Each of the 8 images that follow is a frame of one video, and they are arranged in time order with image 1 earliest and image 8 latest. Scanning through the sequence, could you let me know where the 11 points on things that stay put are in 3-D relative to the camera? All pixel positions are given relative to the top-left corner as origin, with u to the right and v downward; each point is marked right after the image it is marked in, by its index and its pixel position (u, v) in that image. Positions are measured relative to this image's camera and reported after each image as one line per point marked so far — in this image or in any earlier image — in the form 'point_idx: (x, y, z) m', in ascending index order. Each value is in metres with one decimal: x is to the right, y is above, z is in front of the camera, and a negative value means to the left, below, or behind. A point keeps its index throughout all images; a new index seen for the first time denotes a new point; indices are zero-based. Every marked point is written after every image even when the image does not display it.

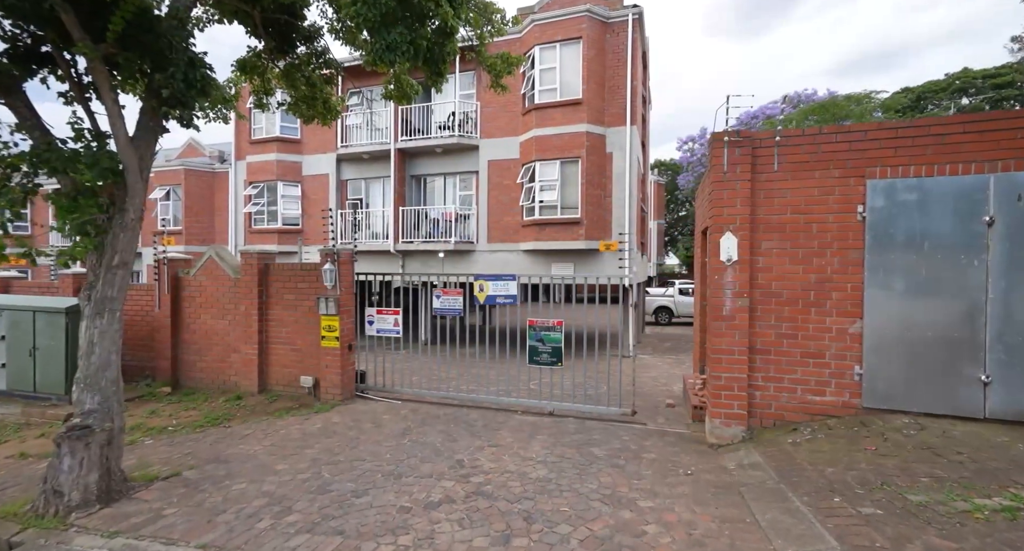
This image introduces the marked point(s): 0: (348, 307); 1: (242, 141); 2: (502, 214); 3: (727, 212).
0: (-2.4, -0.5, +6.8) m
1: (-9.2, +4.6, +16.0) m
2: (-0.3, +1.8, +13.8) m
3: (+2.2, +0.7, +4.9) m
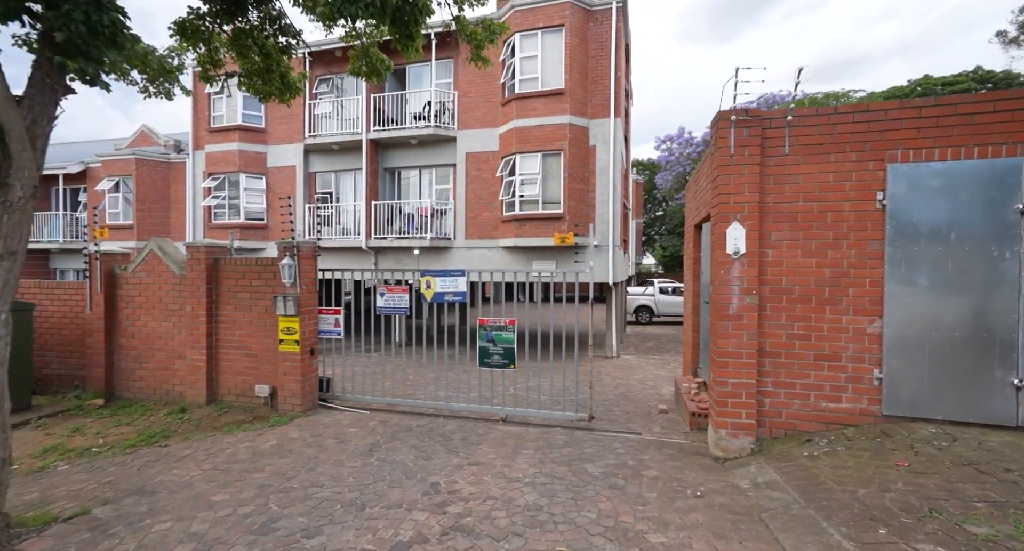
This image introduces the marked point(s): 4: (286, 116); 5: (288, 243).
0: (-2.6, -0.4, +6.1) m
1: (-9.9, +4.7, +15.0) m
2: (-0.9, +1.9, +13.2) m
3: (+2.1, +0.7, +4.4) m
4: (-7.0, +5.0, +14.7) m
5: (-2.7, +0.4, +5.9) m
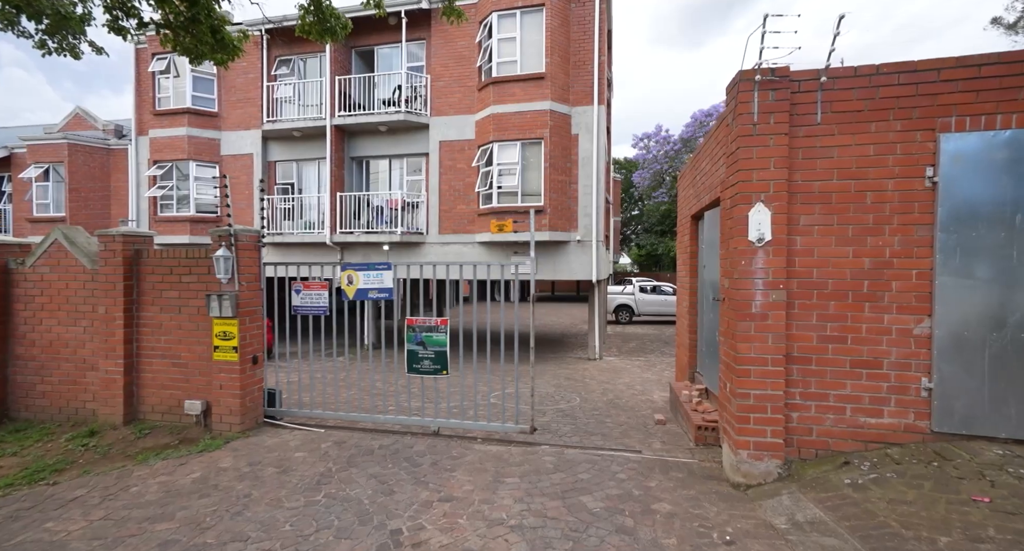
0: (-2.9, -0.3, +5.2) m
1: (-10.6, +4.7, +13.6) m
2: (-1.5, +1.9, +12.4) m
3: (+1.9, +0.8, +3.7) m
4: (-7.7, +5.0, +13.5) m
5: (-3.0, +0.5, +4.9) m
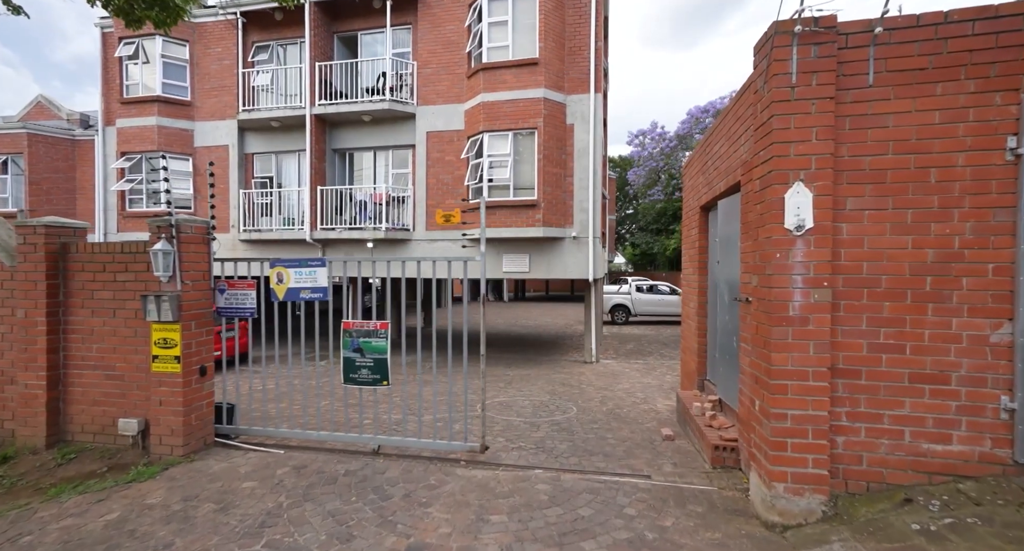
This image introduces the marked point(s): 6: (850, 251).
0: (-3.0, -0.3, +4.5) m
1: (-10.8, +4.7, +12.8) m
2: (-1.7, +1.9, +11.7) m
3: (+1.8, +0.8, +3.0) m
4: (-7.9, +5.0, +12.7) m
5: (-3.1, +0.5, +4.2) m
6: (+2.2, +0.2, +3.0) m
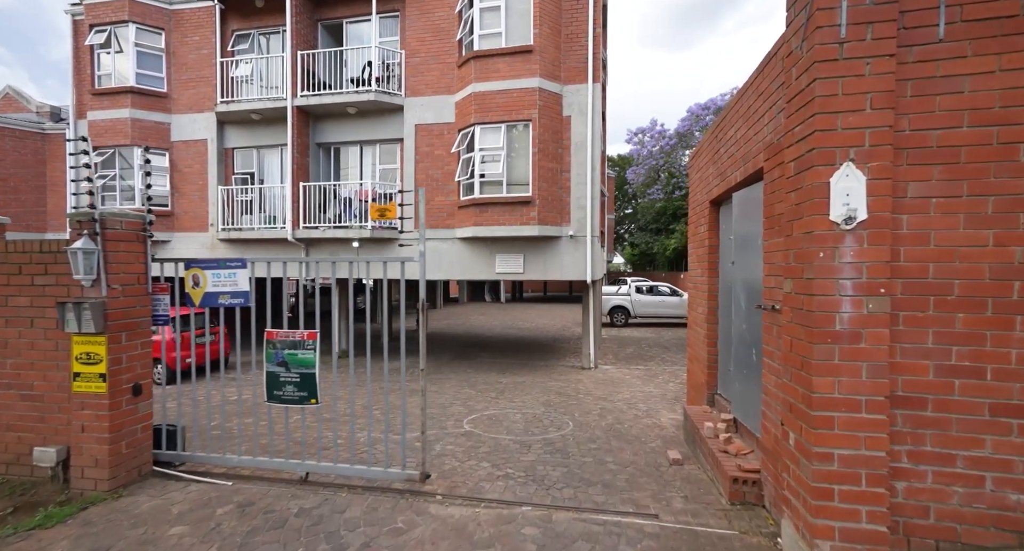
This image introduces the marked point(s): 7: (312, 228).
0: (-3.1, -0.3, +3.8) m
1: (-11.0, +4.7, +12.1) m
2: (-1.8, +1.9, +11.0) m
3: (+1.7, +0.8, +2.4) m
4: (-8.1, +5.0, +12.1) m
5: (-3.2, +0.5, +3.6) m
6: (+2.0, +0.1, +2.4) m
7: (-4.7, +1.1, +11.2) m
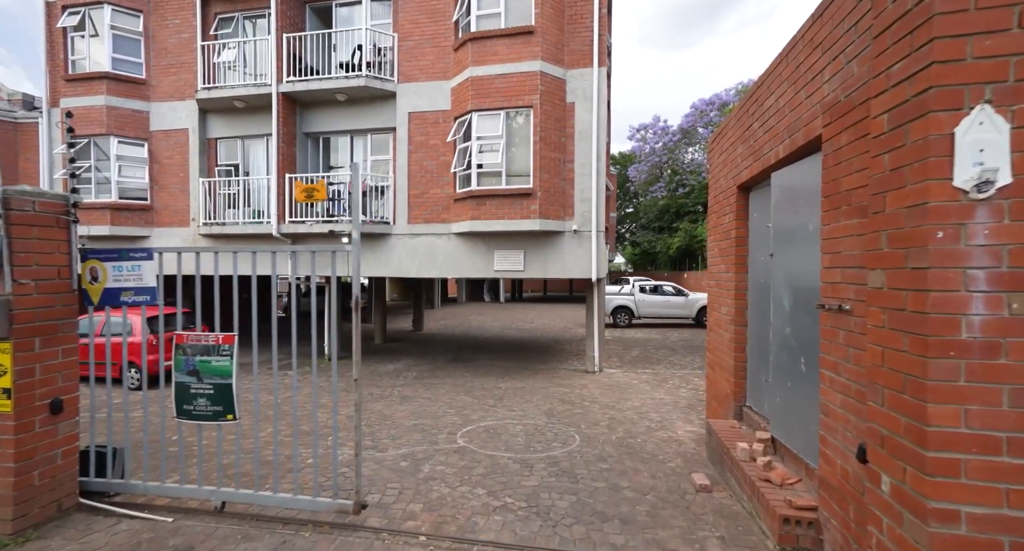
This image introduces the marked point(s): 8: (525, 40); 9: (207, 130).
0: (-3.1, -0.3, +3.1) m
1: (-11.0, +4.8, +11.5) m
2: (-1.9, +2.0, +10.3) m
3: (+1.7, +0.8, +1.7) m
4: (-8.1, +5.1, +11.4) m
5: (-3.2, +0.5, +2.9) m
6: (+2.0, +0.2, +1.7) m
7: (-4.7, +1.2, +10.5) m
8: (+0.2, +4.7, +9.4) m
9: (-7.4, +3.5, +11.5) m
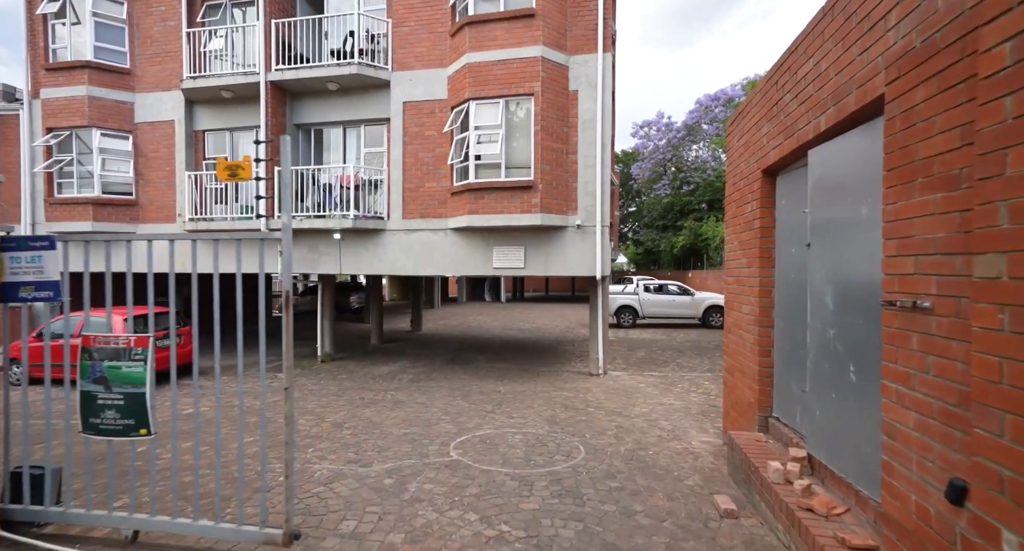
0: (-3.1, -0.3, +2.6) m
1: (-11.0, +4.8, +11.0) m
2: (-1.9, +2.0, +9.8) m
3: (+1.7, +0.9, +1.2) m
4: (-8.1, +5.1, +10.9) m
5: (-3.2, +0.5, +2.4) m
6: (+2.0, +0.2, +1.2) m
7: (-4.7, +1.2, +10.1) m
8: (+0.2, +4.7, +8.9) m
9: (-7.4, +3.6, +11.0) m
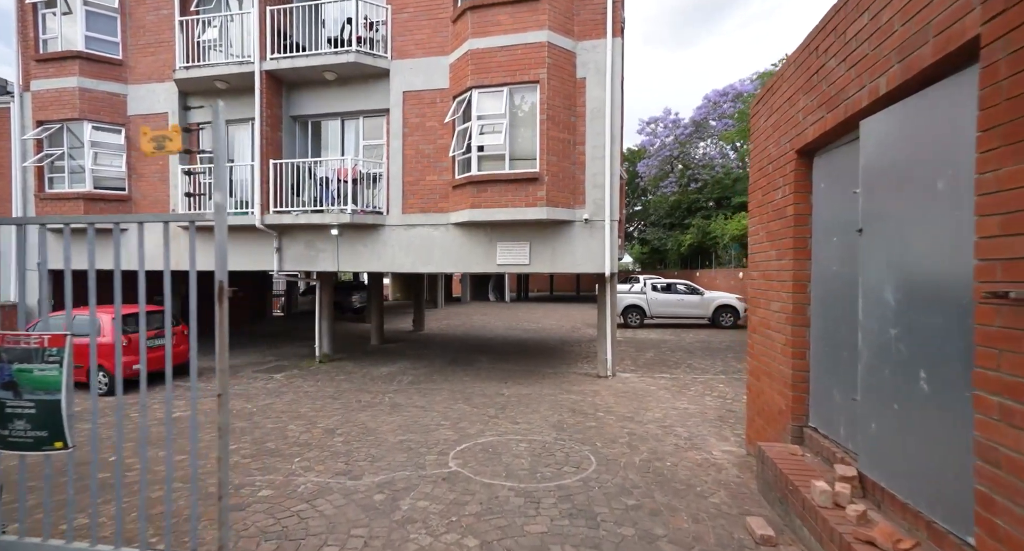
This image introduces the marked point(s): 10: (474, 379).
0: (-3.1, -0.2, +2.2) m
1: (-10.9, +4.9, +10.6) m
2: (-1.8, +2.1, +9.4) m
3: (+1.7, +0.9, +0.8) m
4: (-8.0, +5.2, +10.5) m
5: (-3.2, +0.6, +2.0) m
6: (+2.0, +0.3, +0.8) m
7: (-4.6, +1.3, +9.7) m
8: (+0.3, +4.8, +8.4) m
9: (-7.3, +3.6, +10.7) m
10: (-0.8, -2.1, +9.5) m
